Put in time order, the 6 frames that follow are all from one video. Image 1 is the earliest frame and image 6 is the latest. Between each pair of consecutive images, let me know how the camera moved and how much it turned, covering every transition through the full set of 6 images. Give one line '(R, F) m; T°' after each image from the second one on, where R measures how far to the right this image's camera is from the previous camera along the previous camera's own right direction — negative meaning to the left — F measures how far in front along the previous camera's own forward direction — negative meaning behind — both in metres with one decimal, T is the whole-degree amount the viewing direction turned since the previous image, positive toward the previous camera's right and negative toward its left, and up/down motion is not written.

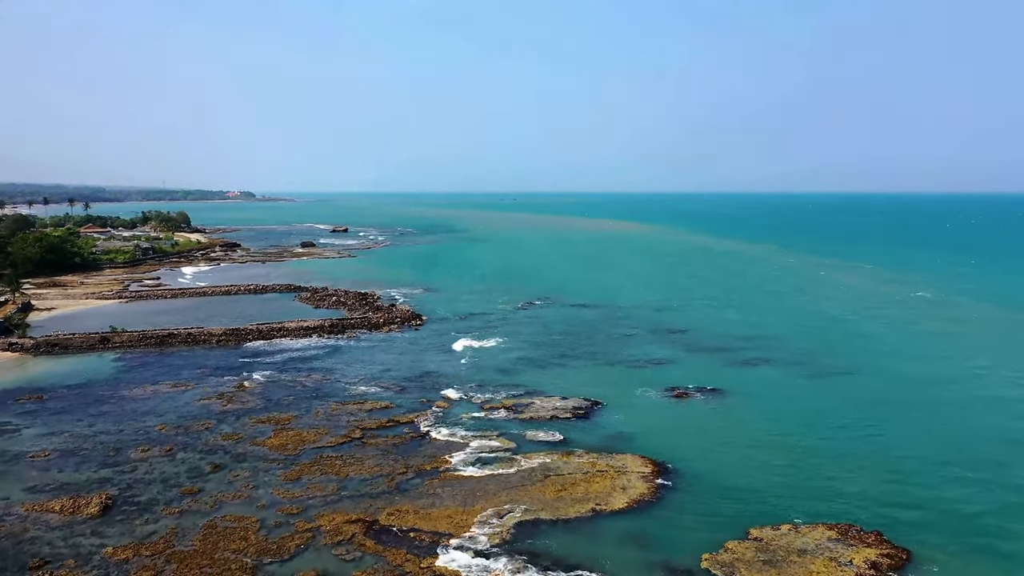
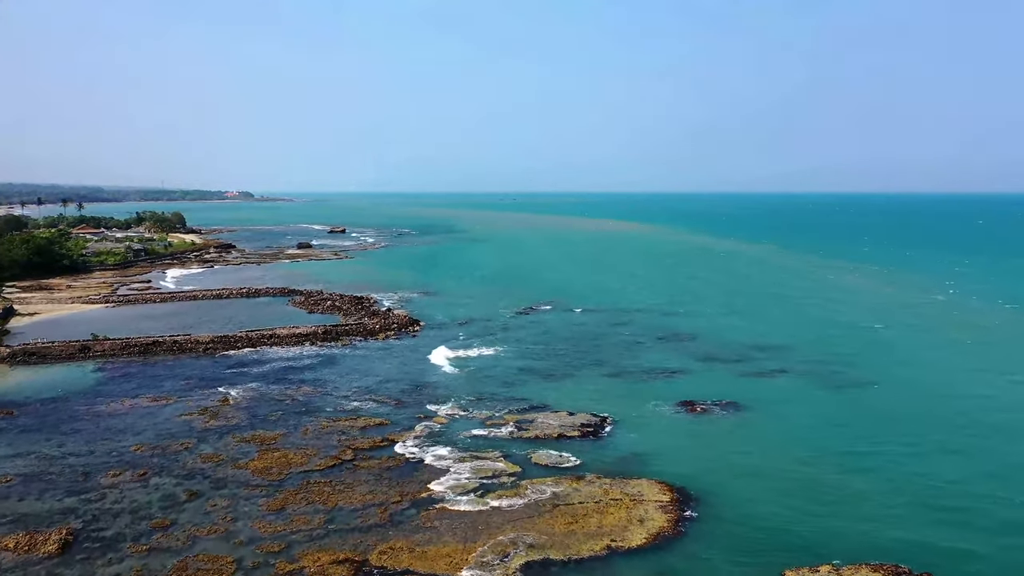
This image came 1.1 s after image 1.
(-0.2, +1.9) m; 0°
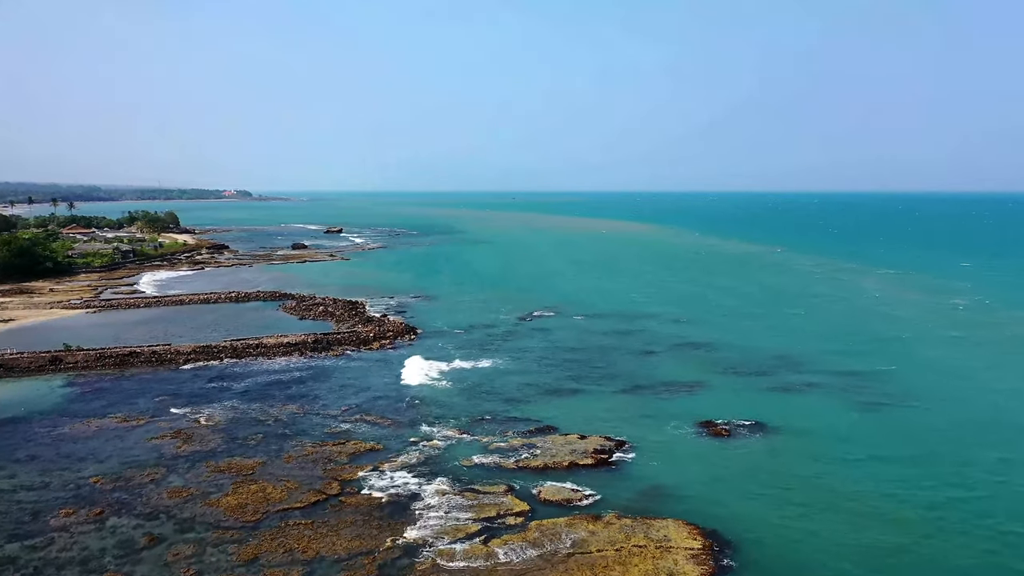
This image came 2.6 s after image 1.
(-0.2, +2.6) m; 0°
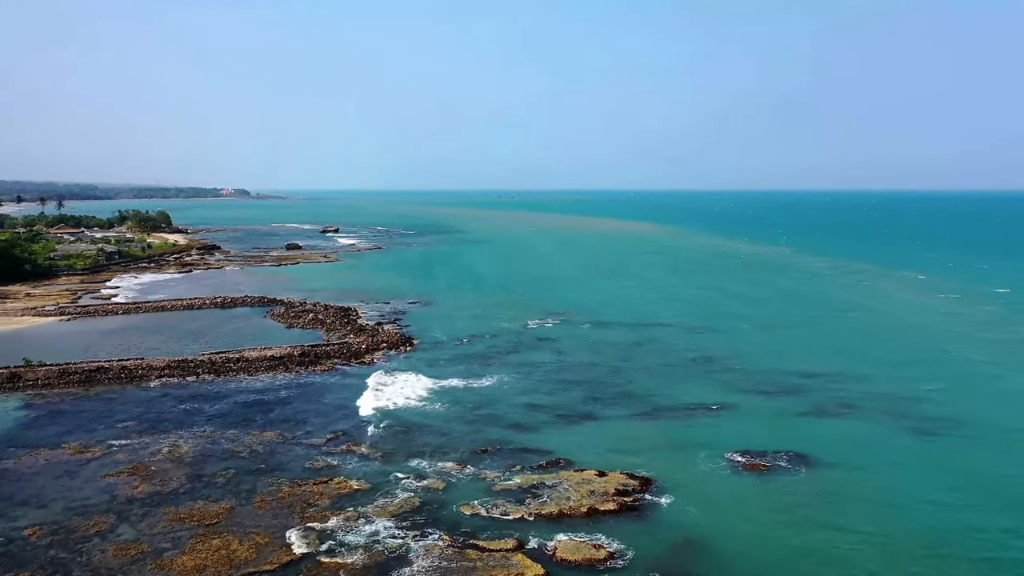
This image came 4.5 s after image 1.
(-0.3, +3.2) m; 0°
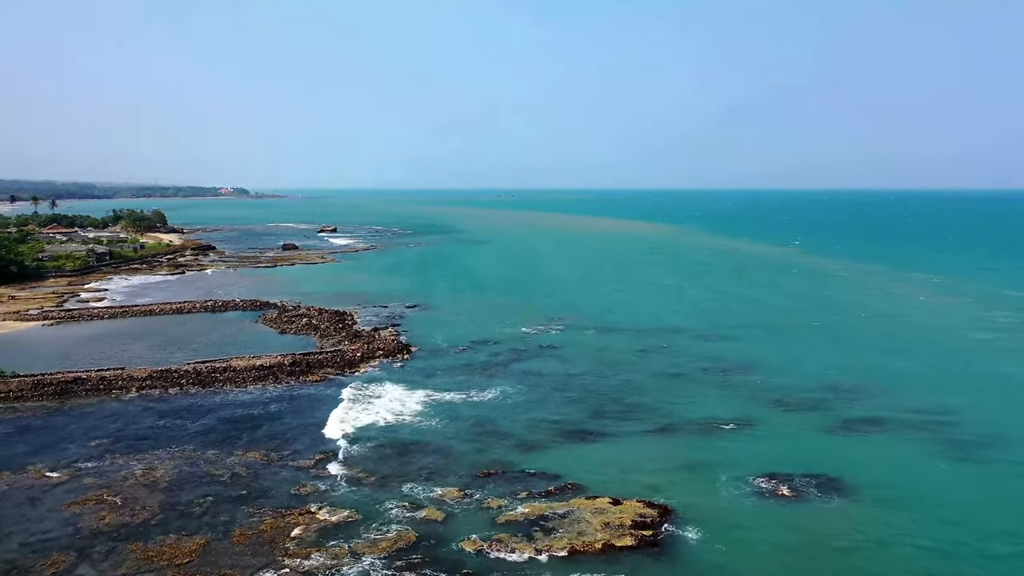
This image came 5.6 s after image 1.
(-0.2, +1.9) m; 0°
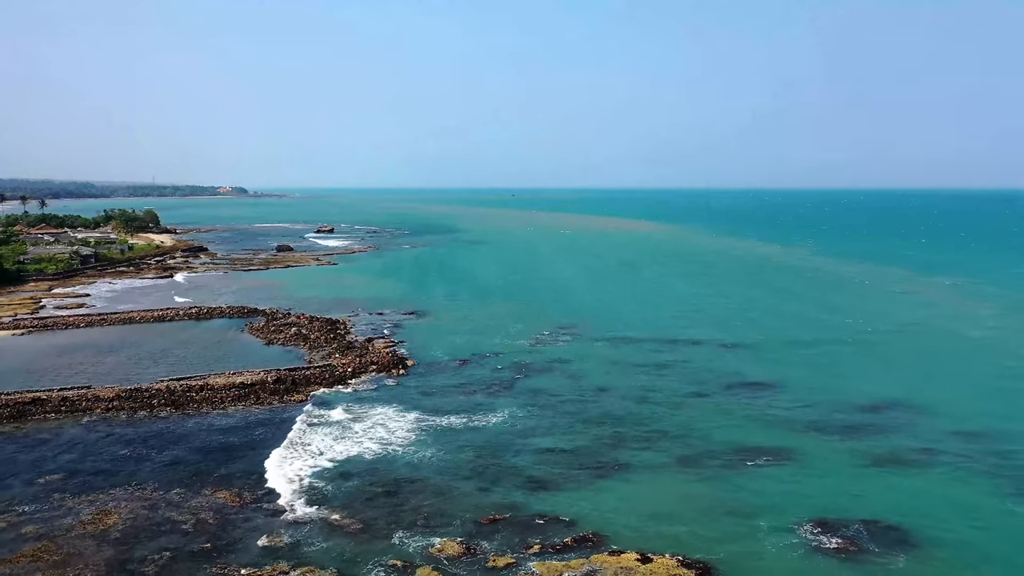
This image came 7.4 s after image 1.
(-0.2, +2.9) m; 0°
